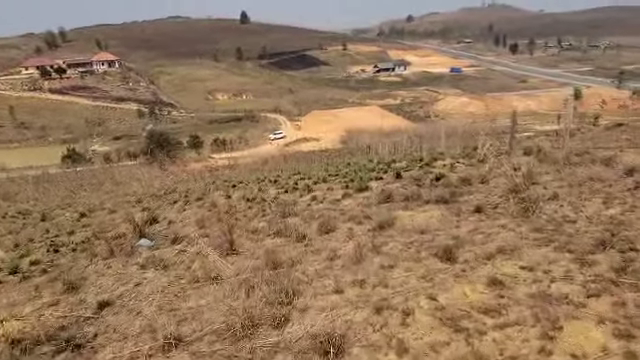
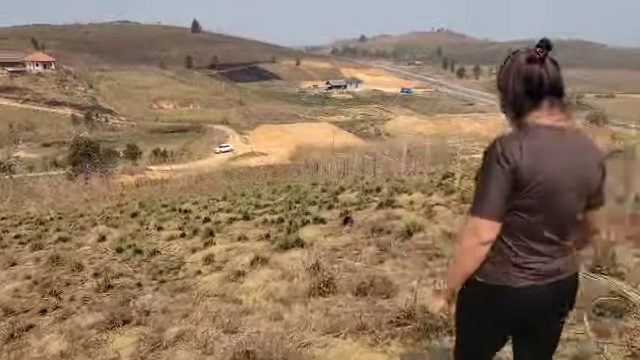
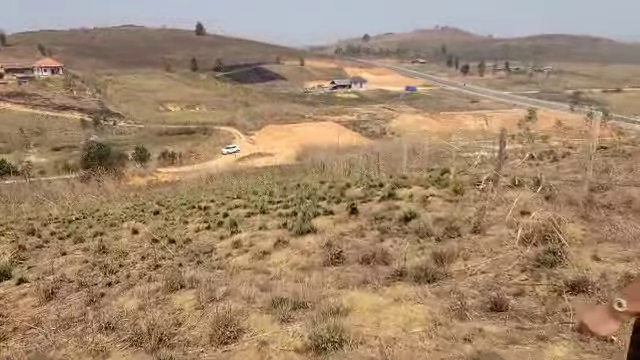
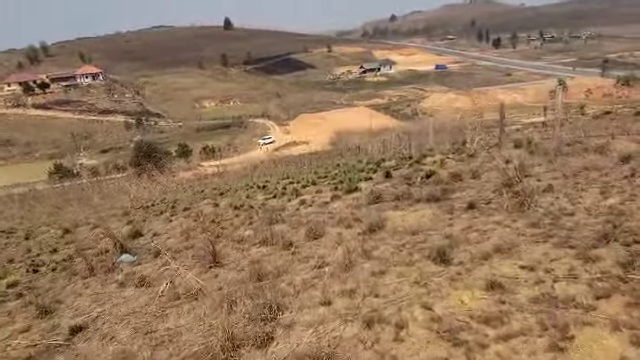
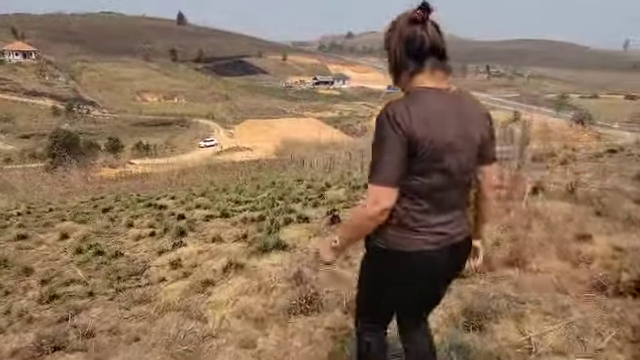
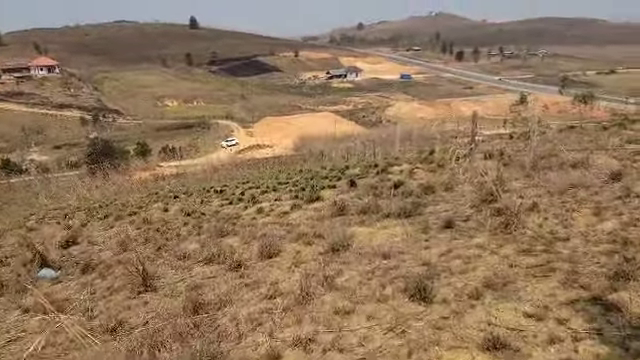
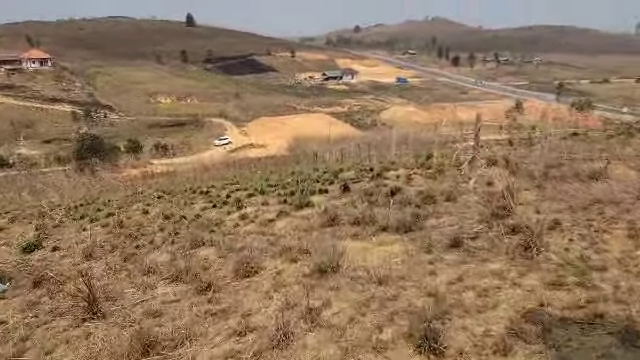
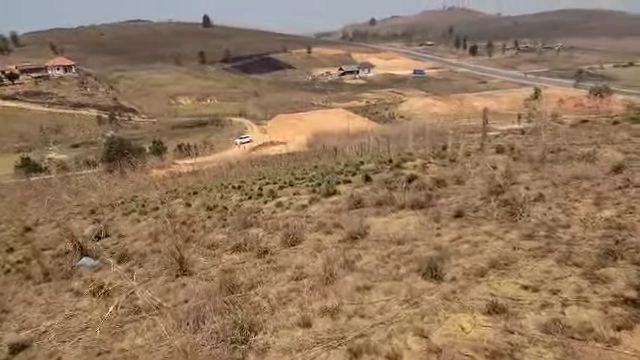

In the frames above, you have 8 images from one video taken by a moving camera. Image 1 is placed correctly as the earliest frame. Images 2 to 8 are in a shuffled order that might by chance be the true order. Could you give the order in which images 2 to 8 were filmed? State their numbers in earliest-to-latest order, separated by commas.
4, 8, 6, 7, 3, 2, 5
